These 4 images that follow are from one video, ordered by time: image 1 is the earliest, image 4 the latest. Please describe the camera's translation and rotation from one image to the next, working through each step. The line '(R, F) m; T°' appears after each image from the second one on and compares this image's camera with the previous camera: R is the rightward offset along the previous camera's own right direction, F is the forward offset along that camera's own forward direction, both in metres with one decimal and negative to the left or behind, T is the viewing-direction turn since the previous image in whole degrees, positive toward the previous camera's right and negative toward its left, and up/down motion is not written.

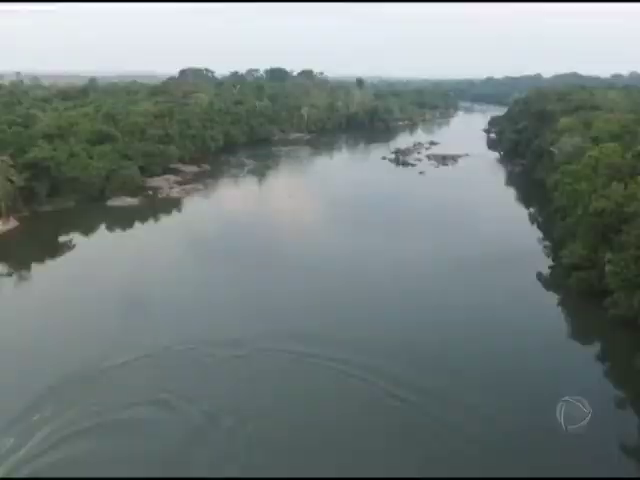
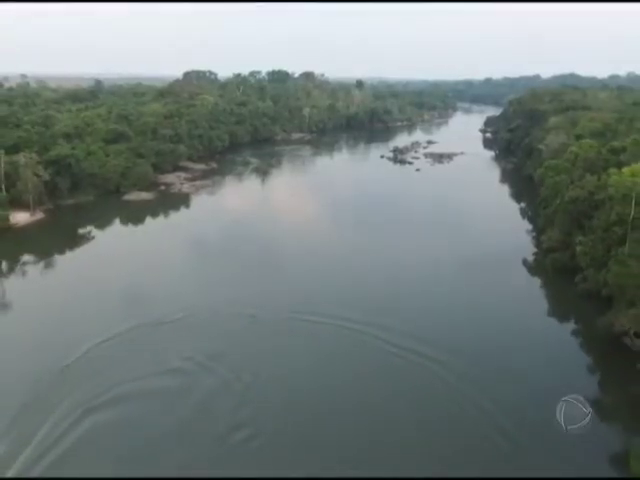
(-0.1, -1.2) m; 0°
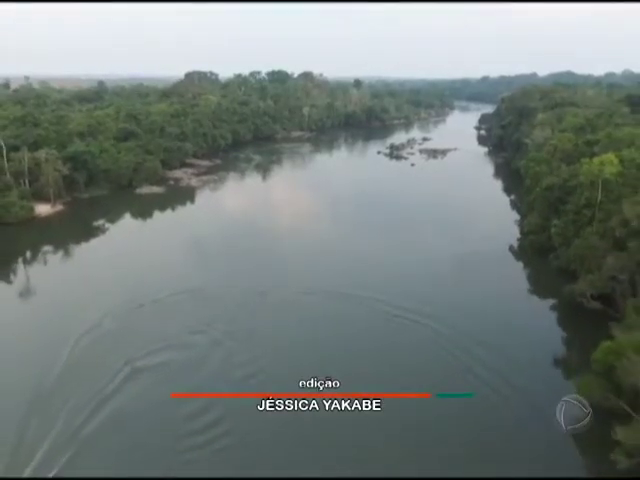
(0.0, -1.2) m; 0°
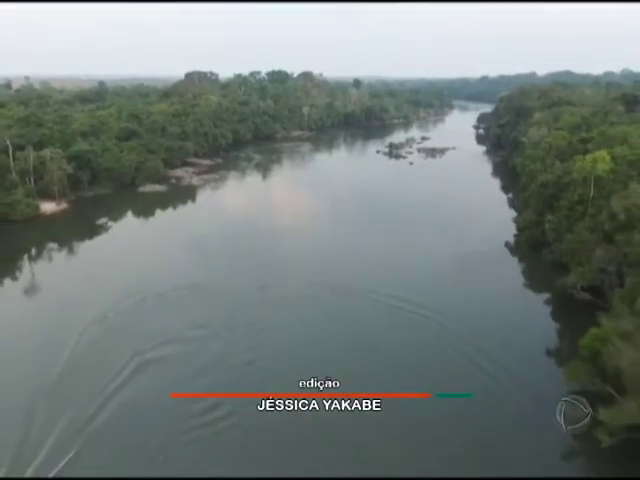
(0.0, -0.3) m; 0°
